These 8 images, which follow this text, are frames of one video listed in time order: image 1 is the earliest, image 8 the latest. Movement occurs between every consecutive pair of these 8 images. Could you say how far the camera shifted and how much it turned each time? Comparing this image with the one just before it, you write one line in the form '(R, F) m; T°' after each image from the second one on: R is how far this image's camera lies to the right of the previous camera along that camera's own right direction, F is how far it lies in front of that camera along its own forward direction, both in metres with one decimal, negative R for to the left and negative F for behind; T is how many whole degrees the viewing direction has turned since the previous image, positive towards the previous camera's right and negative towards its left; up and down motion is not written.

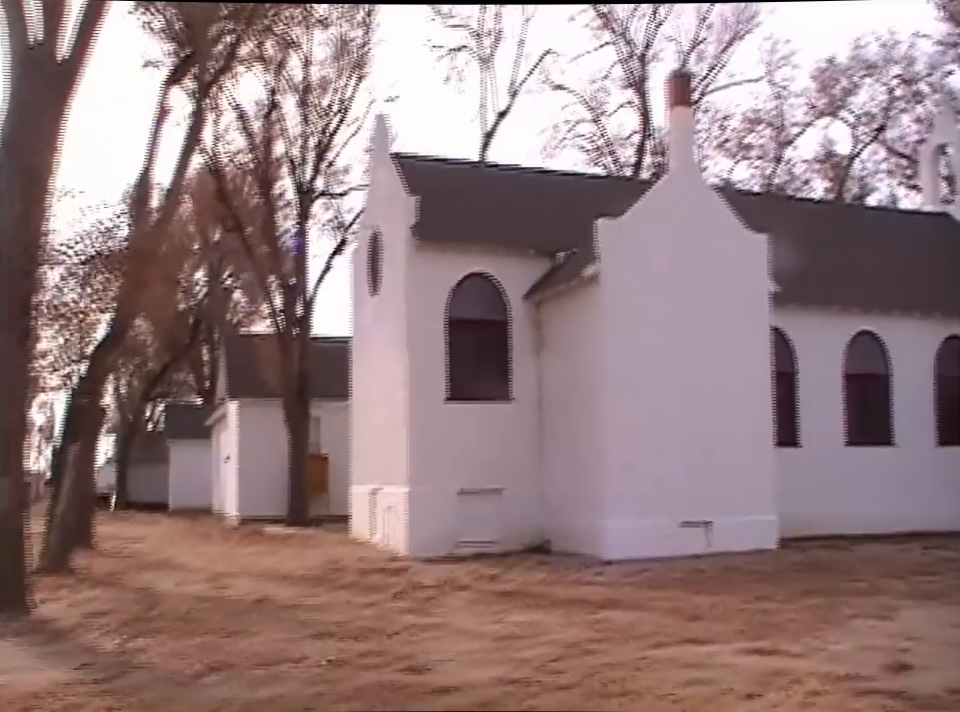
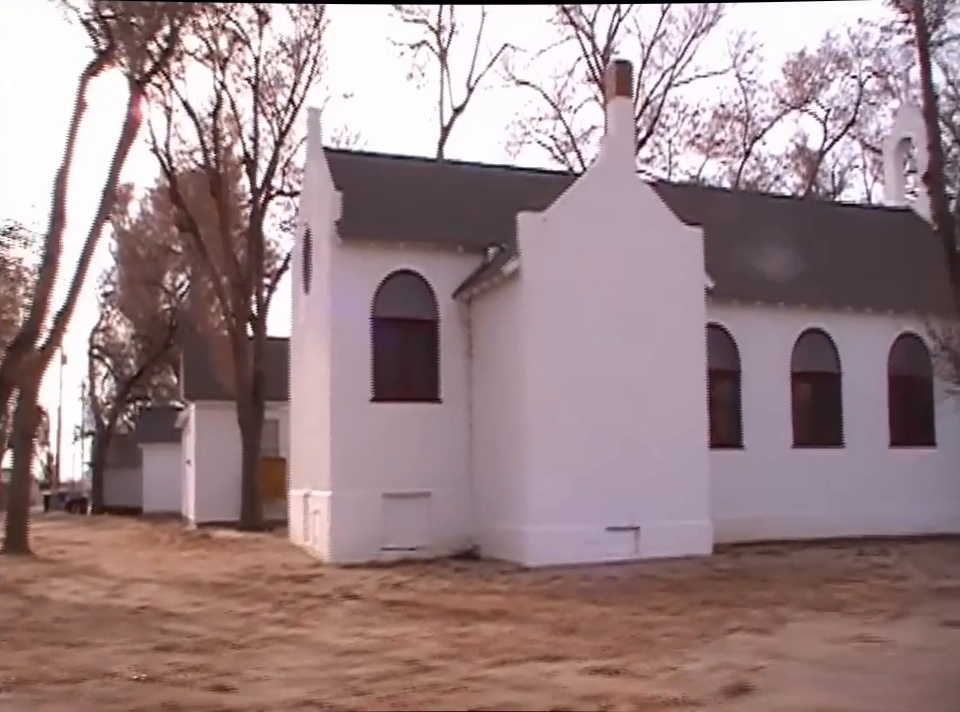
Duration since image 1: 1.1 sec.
(+1.9, +0.7) m; -1°
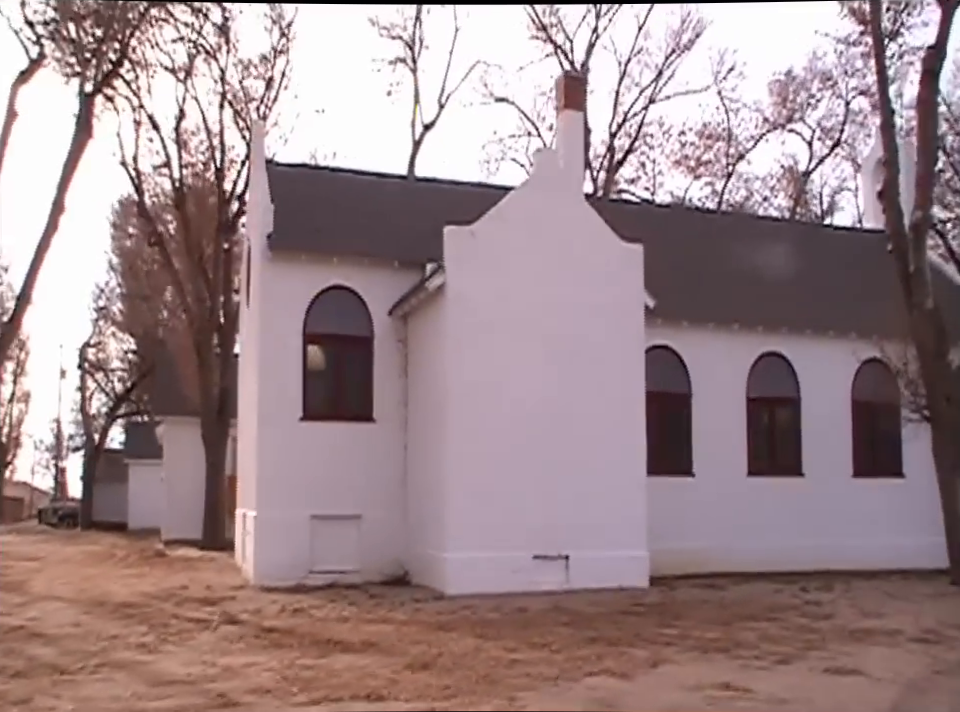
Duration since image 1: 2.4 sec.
(+2.0, +0.7) m; -2°
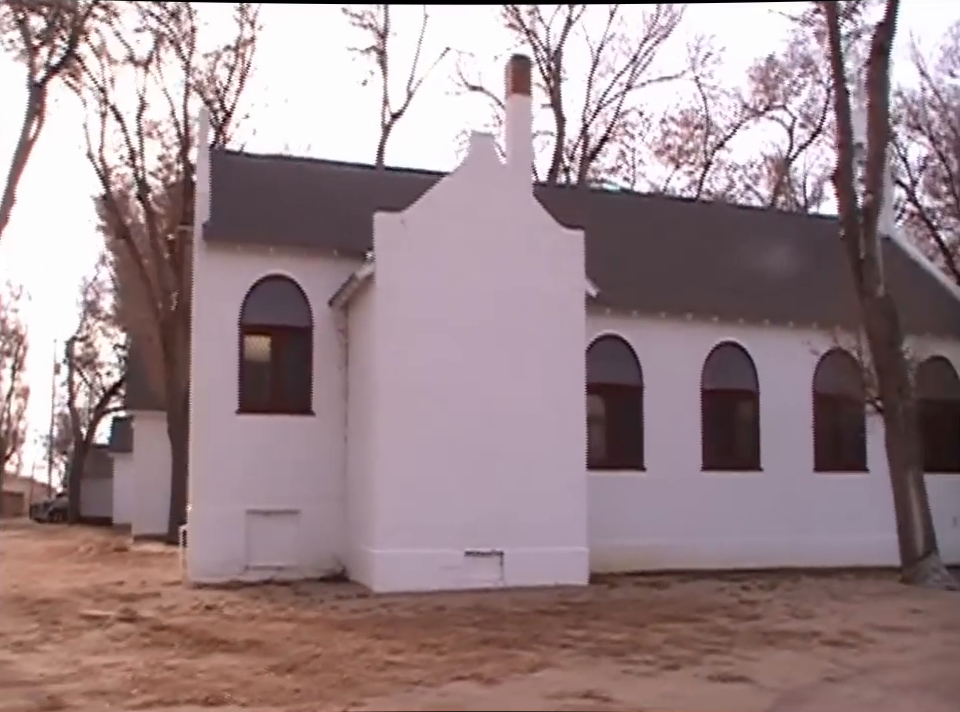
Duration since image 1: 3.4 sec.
(+1.6, +0.6) m; -1°
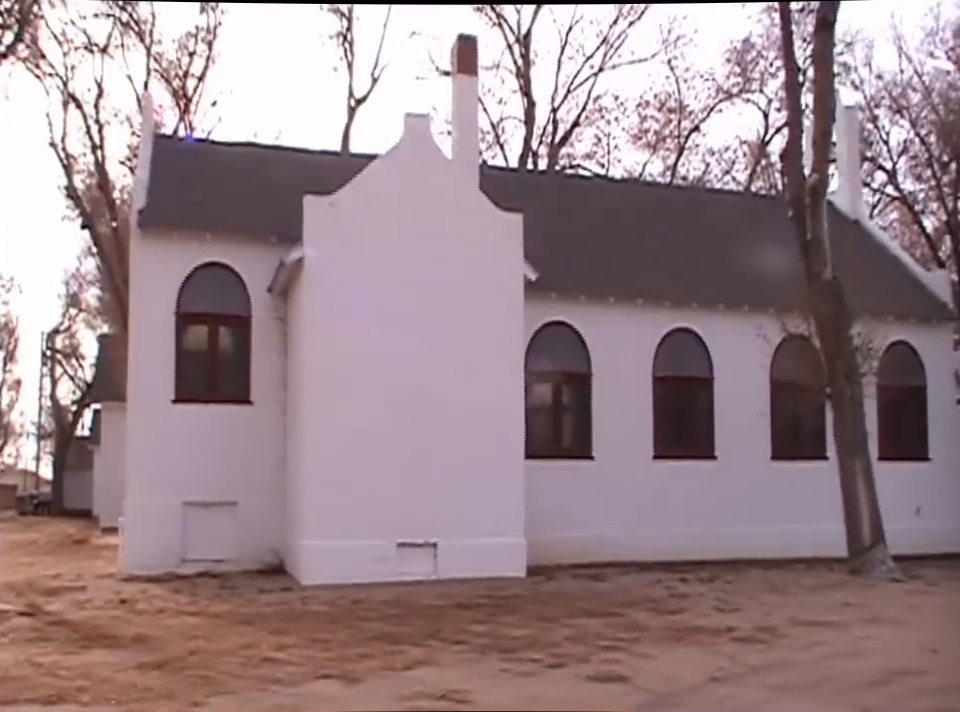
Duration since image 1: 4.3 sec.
(+1.4, +0.5) m; -1°
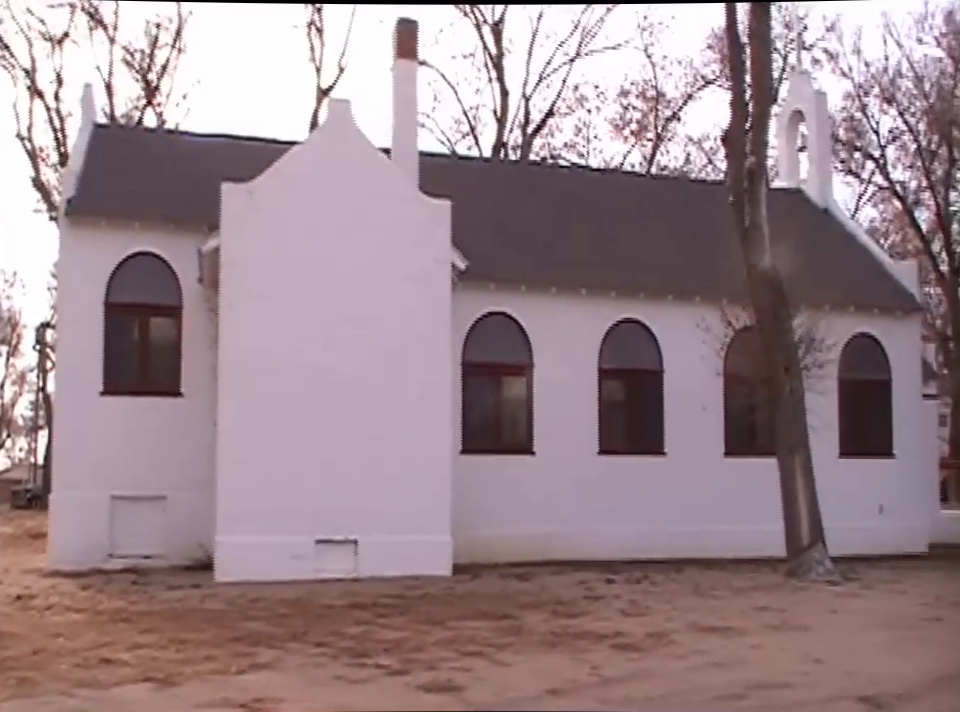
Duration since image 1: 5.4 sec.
(+1.8, +0.6) m; -2°
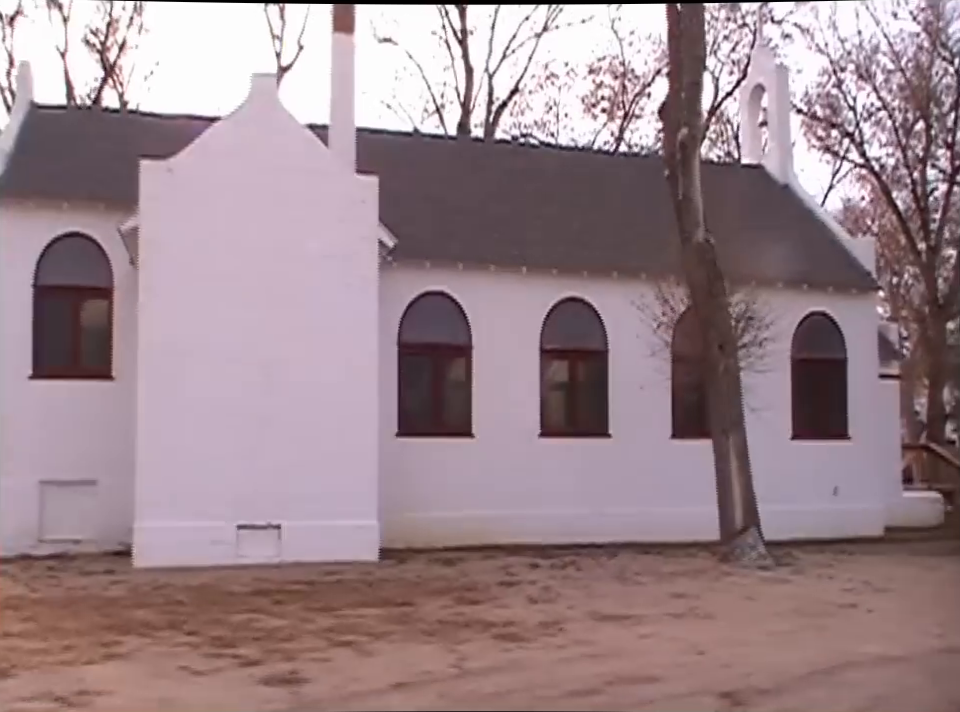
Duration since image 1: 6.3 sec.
(+1.4, +0.4) m; -1°
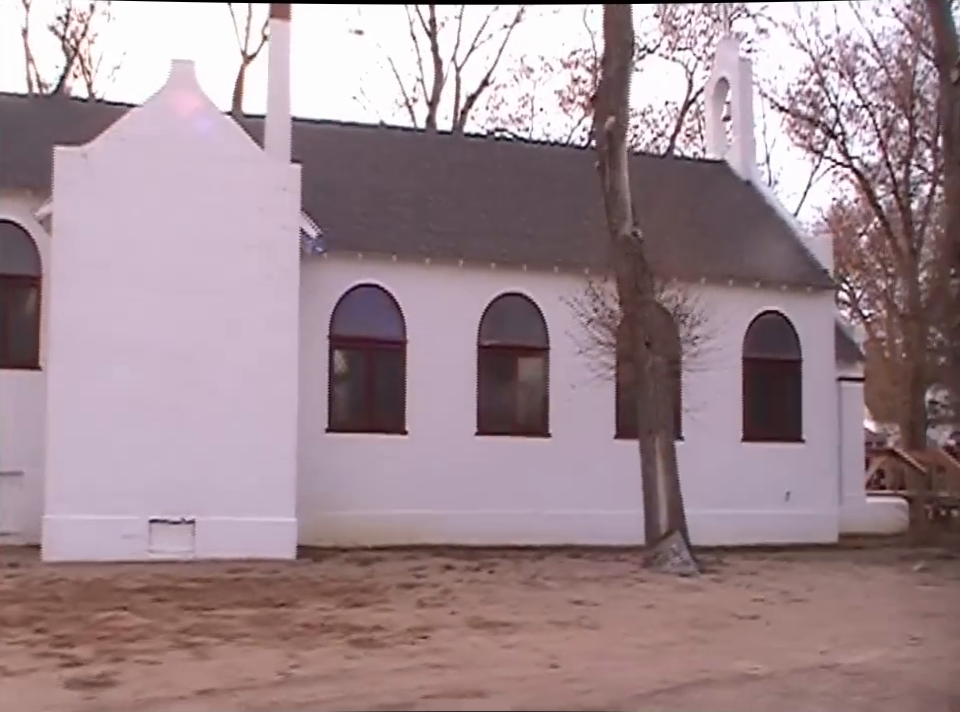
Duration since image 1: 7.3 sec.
(+1.6, +0.5) m; -1°
